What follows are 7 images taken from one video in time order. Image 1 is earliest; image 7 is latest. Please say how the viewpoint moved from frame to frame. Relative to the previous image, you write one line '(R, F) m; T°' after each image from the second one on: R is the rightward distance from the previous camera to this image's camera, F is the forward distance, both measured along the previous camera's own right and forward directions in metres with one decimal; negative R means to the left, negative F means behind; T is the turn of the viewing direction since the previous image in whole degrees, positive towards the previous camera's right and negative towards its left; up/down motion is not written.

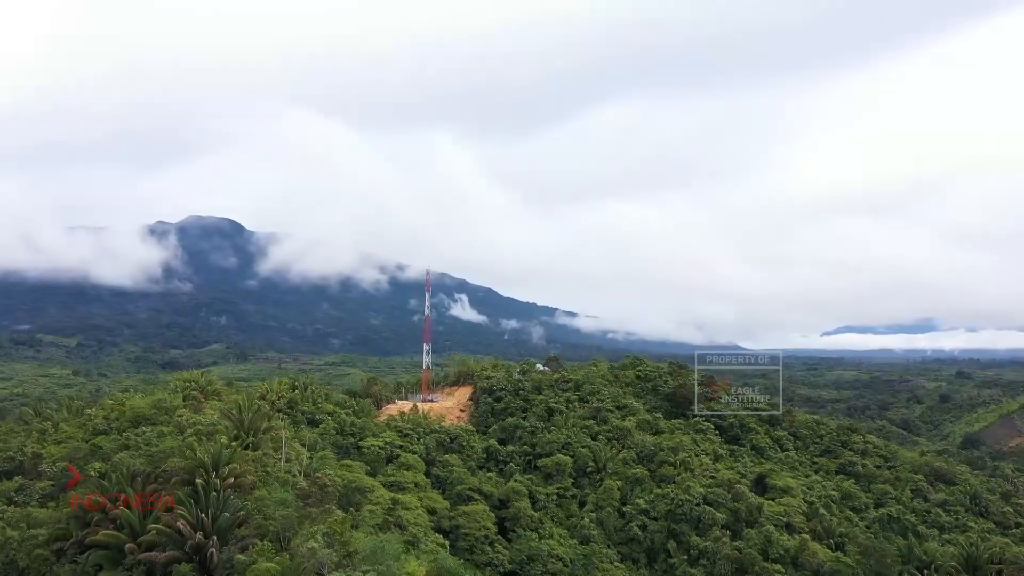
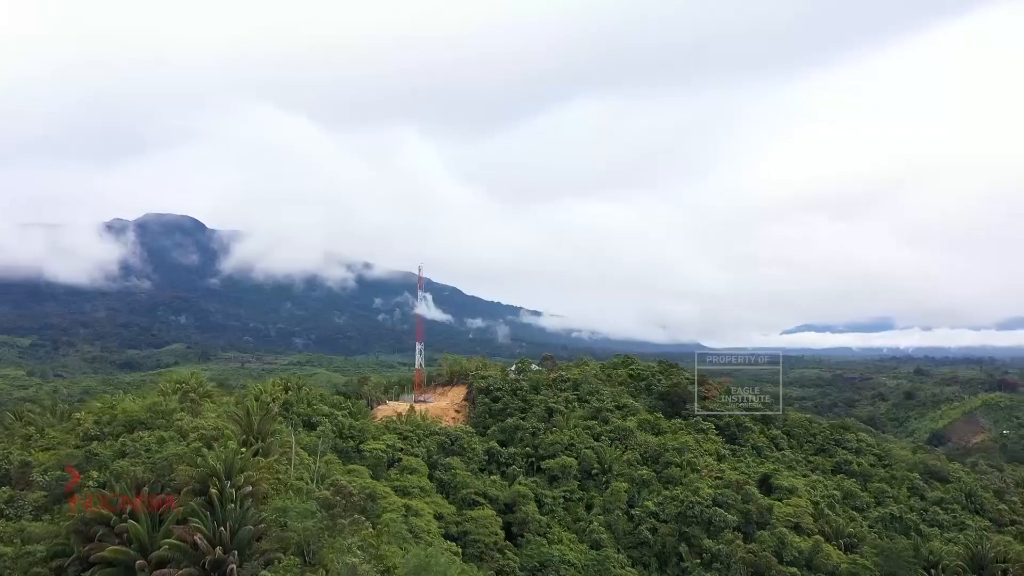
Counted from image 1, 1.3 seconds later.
(-1.0, +0.6) m; +2°
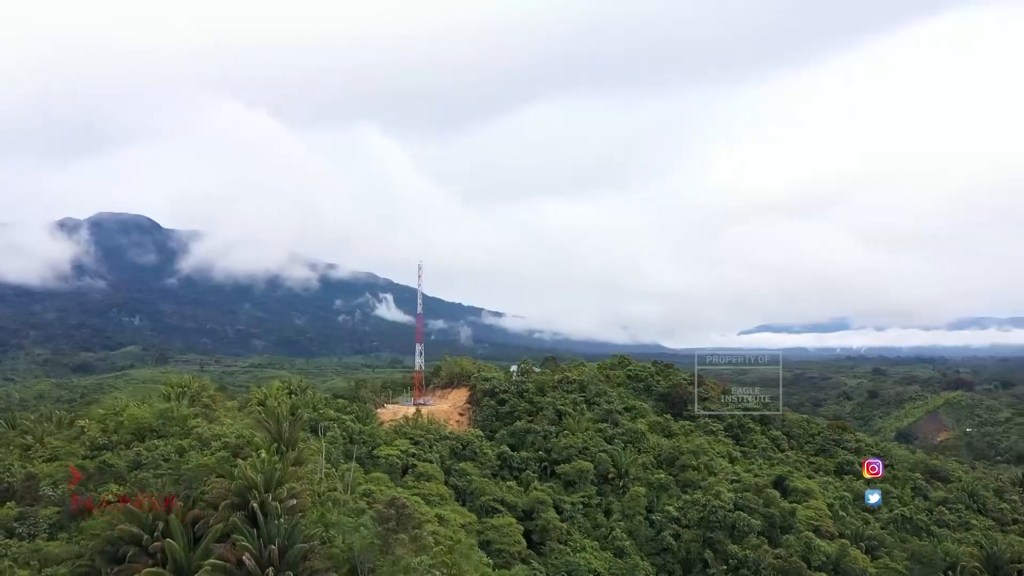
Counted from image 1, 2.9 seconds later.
(-1.4, +0.7) m; +2°
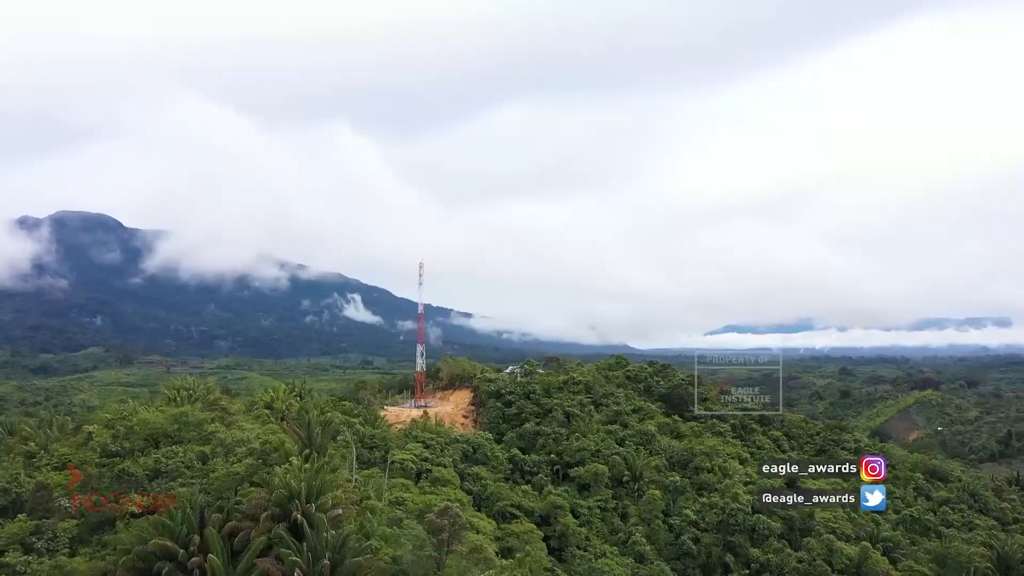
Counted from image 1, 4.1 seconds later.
(-1.1, +0.5) m; +2°
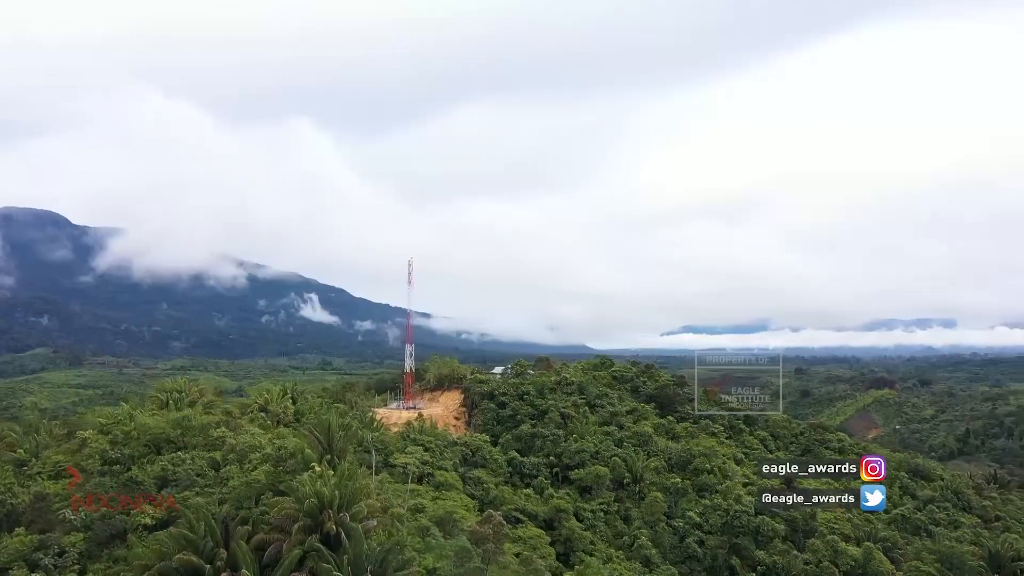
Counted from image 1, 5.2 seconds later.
(-1.0, +0.4) m; +3°
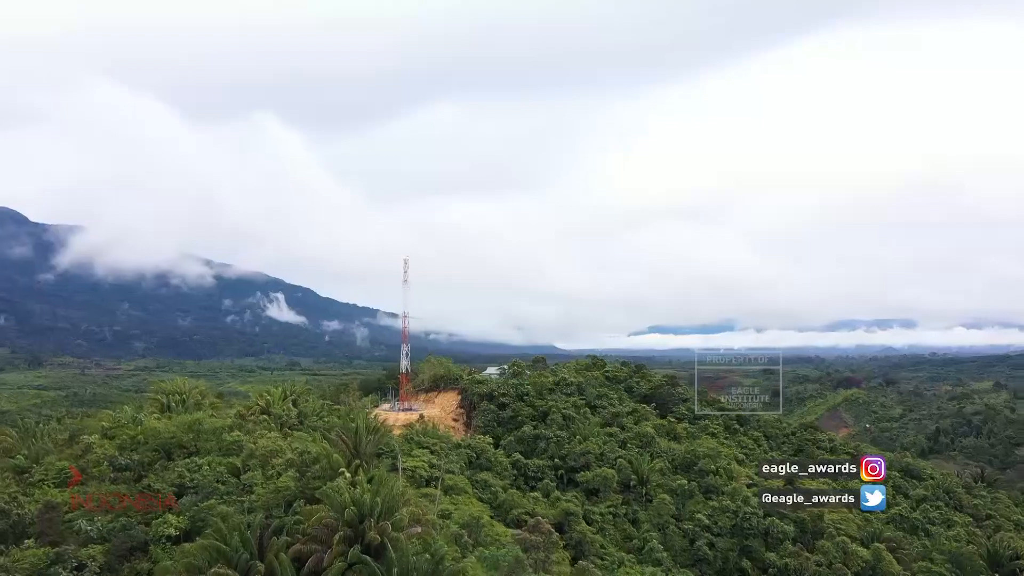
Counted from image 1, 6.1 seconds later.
(-1.0, +0.4) m; +2°
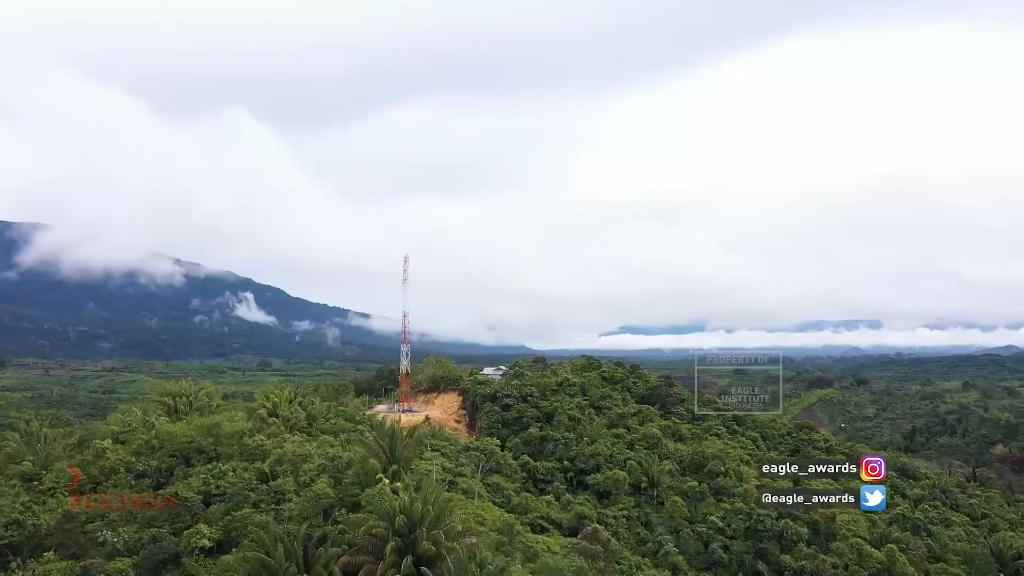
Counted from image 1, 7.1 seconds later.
(-1.0, +0.4) m; +2°
